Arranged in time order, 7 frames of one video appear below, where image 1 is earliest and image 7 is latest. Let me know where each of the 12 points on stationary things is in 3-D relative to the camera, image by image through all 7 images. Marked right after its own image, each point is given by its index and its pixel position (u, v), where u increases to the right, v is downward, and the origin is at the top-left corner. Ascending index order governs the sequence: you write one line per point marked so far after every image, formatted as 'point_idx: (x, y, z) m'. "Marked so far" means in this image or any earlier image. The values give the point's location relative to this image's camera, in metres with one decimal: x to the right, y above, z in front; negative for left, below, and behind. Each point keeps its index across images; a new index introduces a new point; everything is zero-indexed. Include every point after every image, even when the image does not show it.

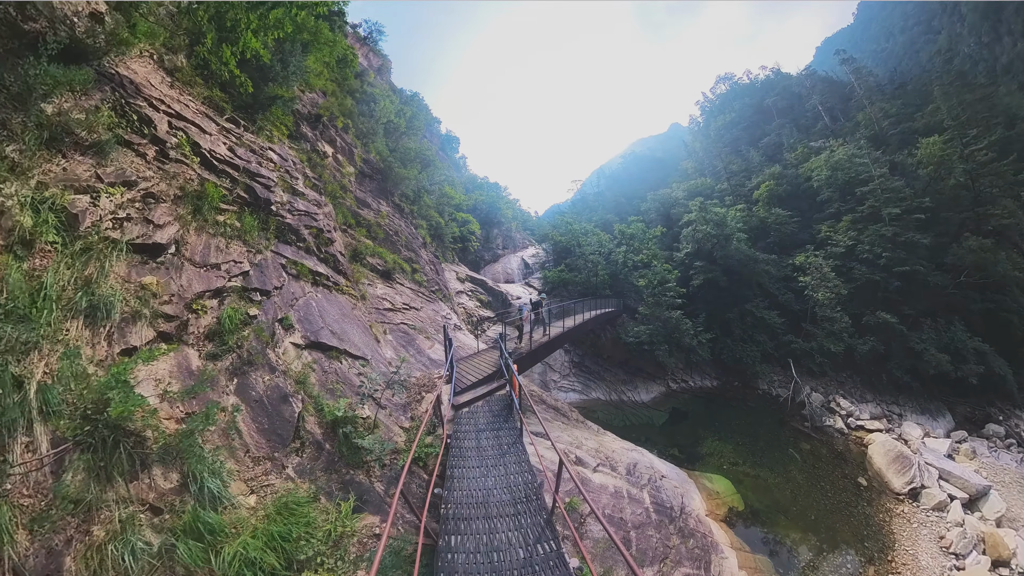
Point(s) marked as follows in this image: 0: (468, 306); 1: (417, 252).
0: (-1.7, -0.7, +14.1) m
1: (-2.9, +1.1, +10.9) m
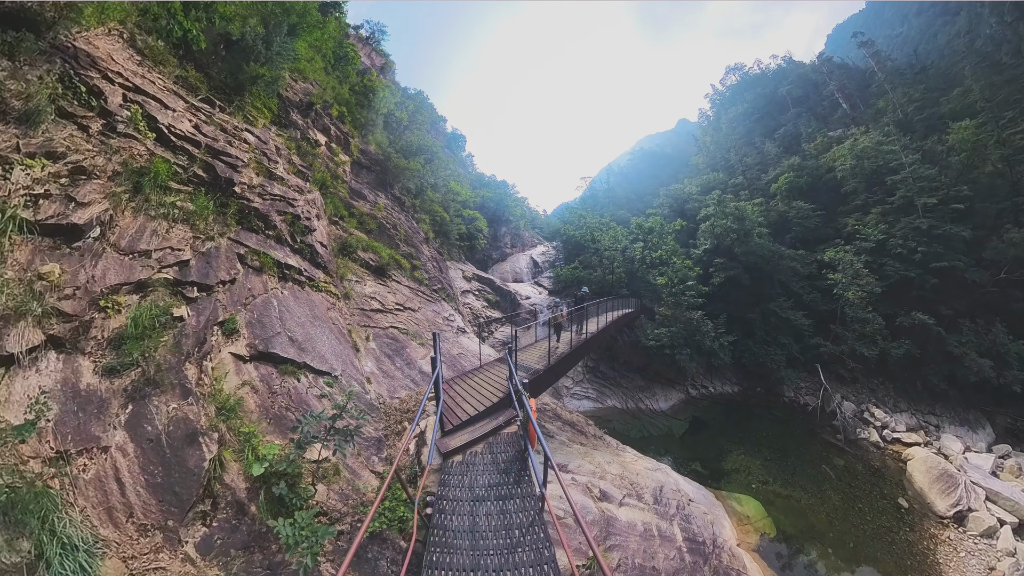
0: (-1.4, -0.7, +13.1) m
1: (-2.6, +1.1, +10.0) m
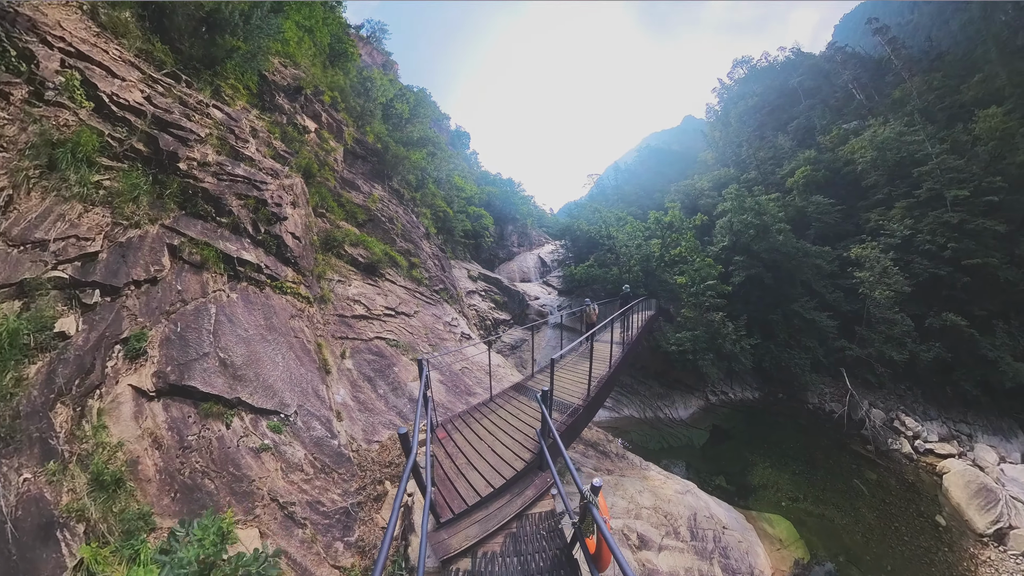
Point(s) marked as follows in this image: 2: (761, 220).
0: (-1.1, -0.7, +12.2) m
1: (-2.4, +1.1, +9.1) m
2: (+10.2, +2.8, +14.9) m
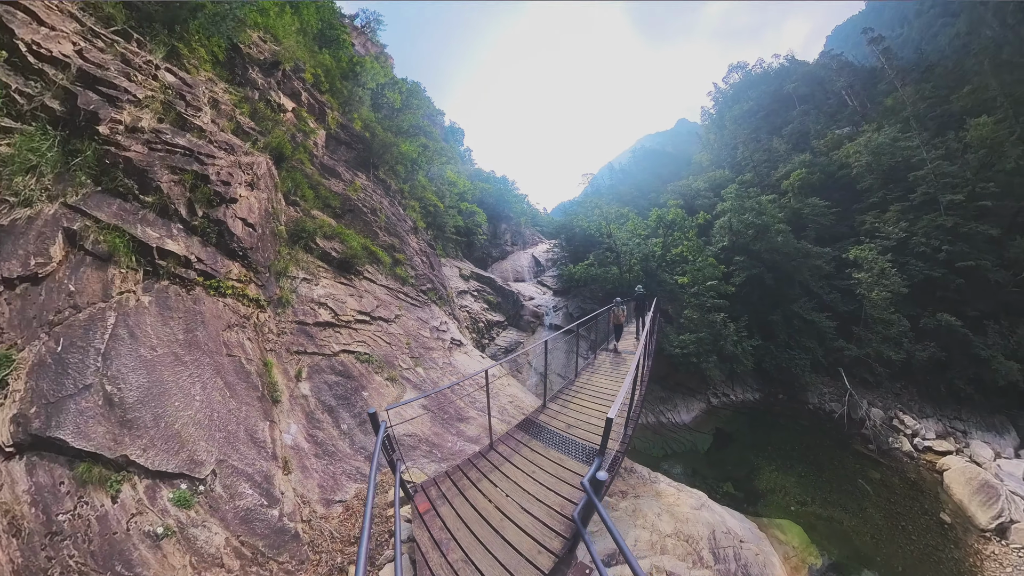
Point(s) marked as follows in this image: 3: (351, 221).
0: (-1.3, -0.7, +11.5) m
1: (-2.5, +1.1, +8.3) m
2: (+10.0, +2.7, +14.4) m
3: (-3.1, +1.3, +7.1) m
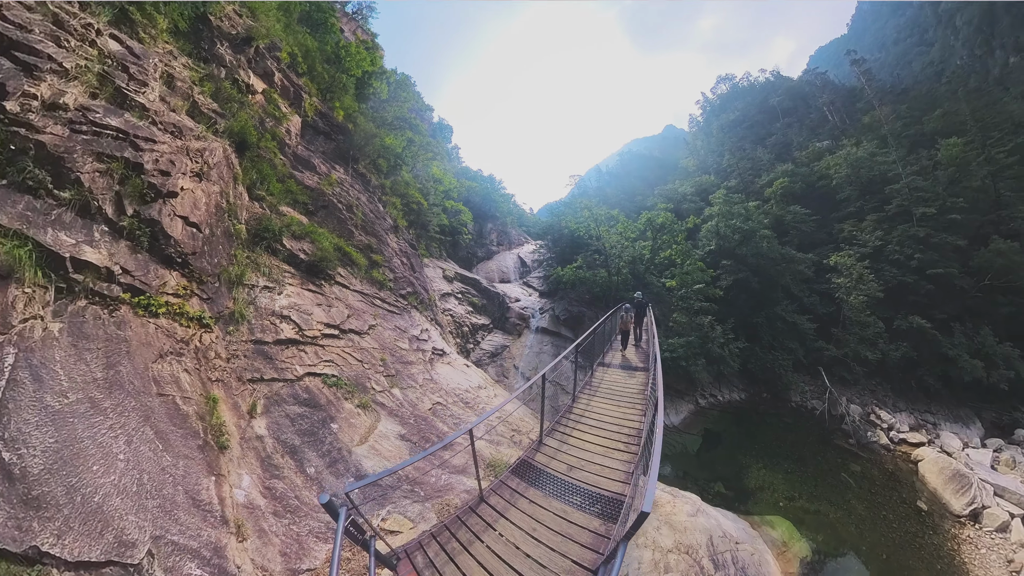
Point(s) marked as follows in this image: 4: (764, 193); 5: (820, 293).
0: (-1.7, -0.8, +11.1) m
1: (-2.8, +1.0, +7.9) m
2: (+9.4, +2.7, +14.5) m
3: (-3.4, +1.2, +6.7) m
4: (+13.3, +4.9, +19.2) m
5: (+12.7, -0.2, +15.0) m
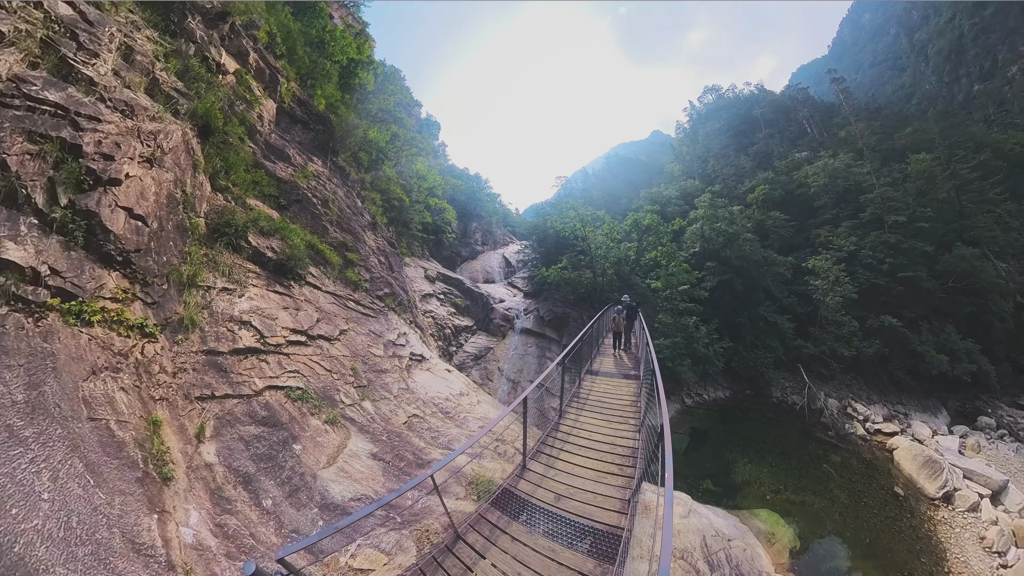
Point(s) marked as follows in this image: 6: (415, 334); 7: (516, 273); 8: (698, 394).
0: (-2.2, -0.8, +10.9) m
1: (-3.1, +1.0, +7.6) m
2: (+8.8, +2.6, +14.7) m
3: (-3.6, +1.2, +6.3) m
4: (+12.5, +4.8, +19.5) m
5: (+12.0, -0.3, +15.3) m
6: (-1.9, -0.9, +7.4) m
7: (+0.2, +0.8, +19.1) m
8: (+7.0, -4.3, +14.2) m
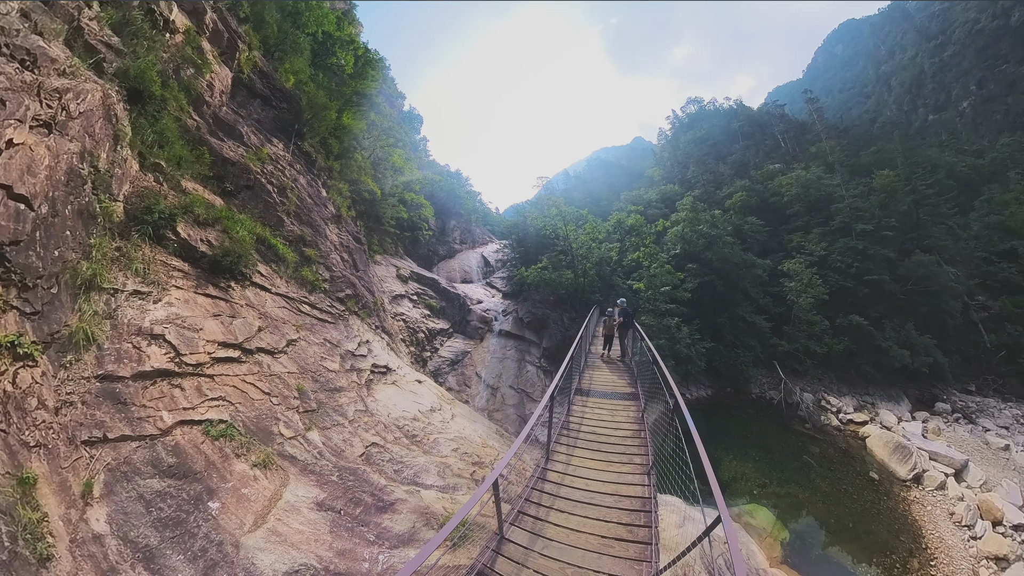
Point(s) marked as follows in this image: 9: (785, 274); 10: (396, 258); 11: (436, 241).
0: (-2.8, -0.8, +10.3) m
1: (-3.5, +1.0, +6.9) m
2: (+8.0, +2.5, +14.7) m
3: (-4.0, +1.2, +5.6) m
4: (+11.4, +4.7, +19.8) m
5: (+11.1, -0.4, +15.5) m
6: (-2.3, -0.9, +6.9) m
7: (-0.8, +0.8, +18.7) m
8: (+6.1, -4.3, +14.2) m
9: (+11.7, +0.7, +15.7) m
10: (-4.0, +1.0, +12.7) m
11: (-3.9, +2.3, +18.6) m
